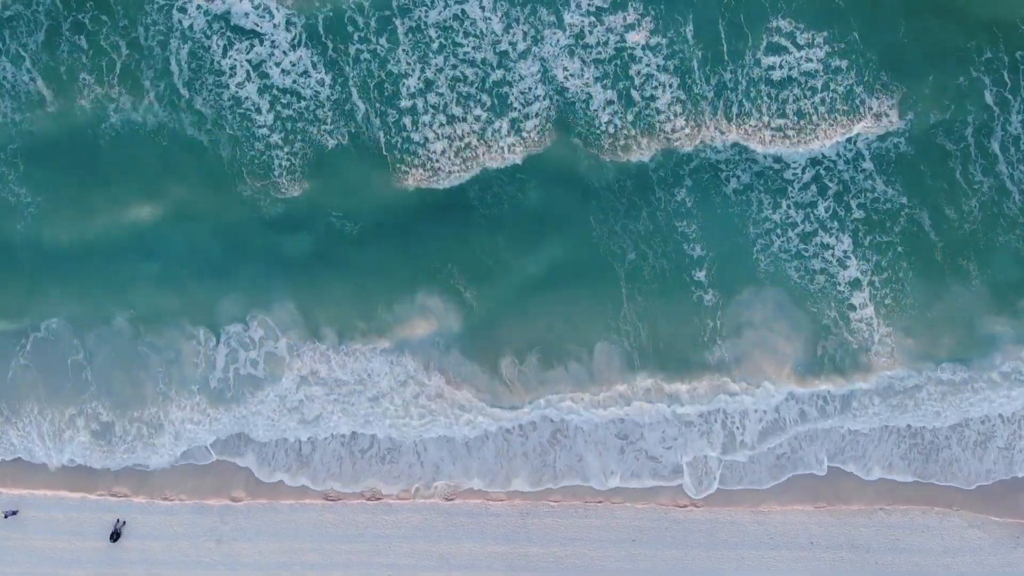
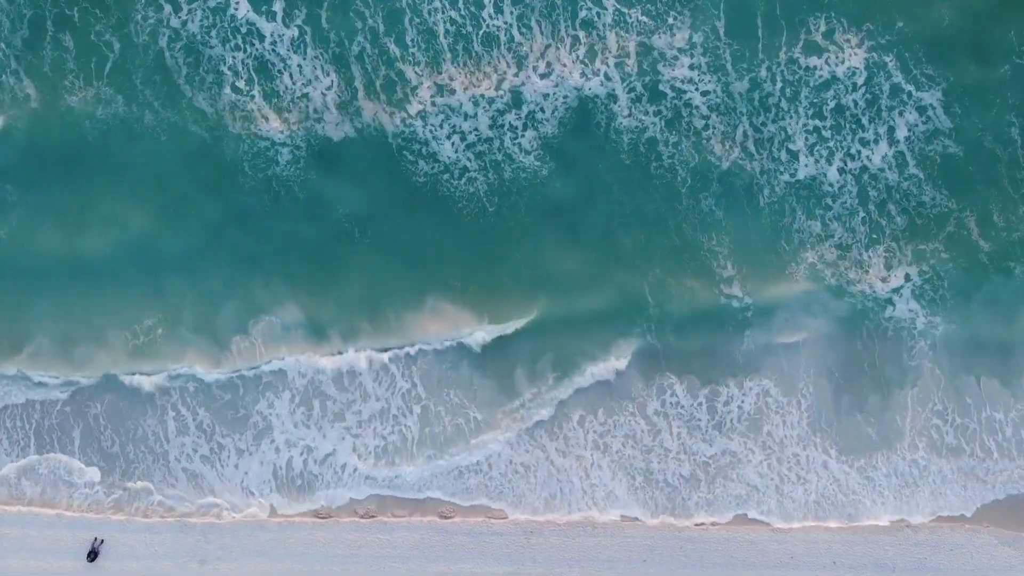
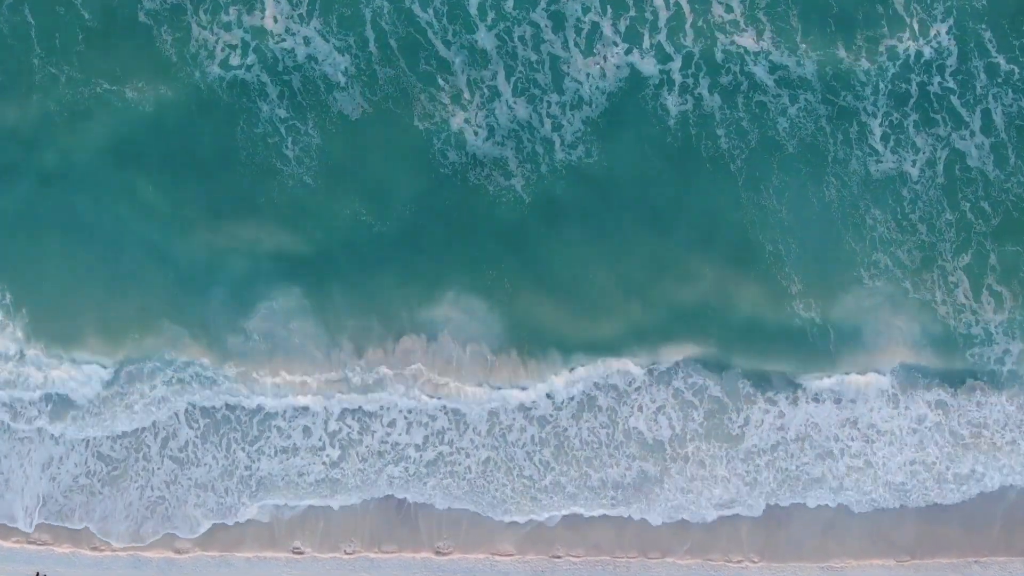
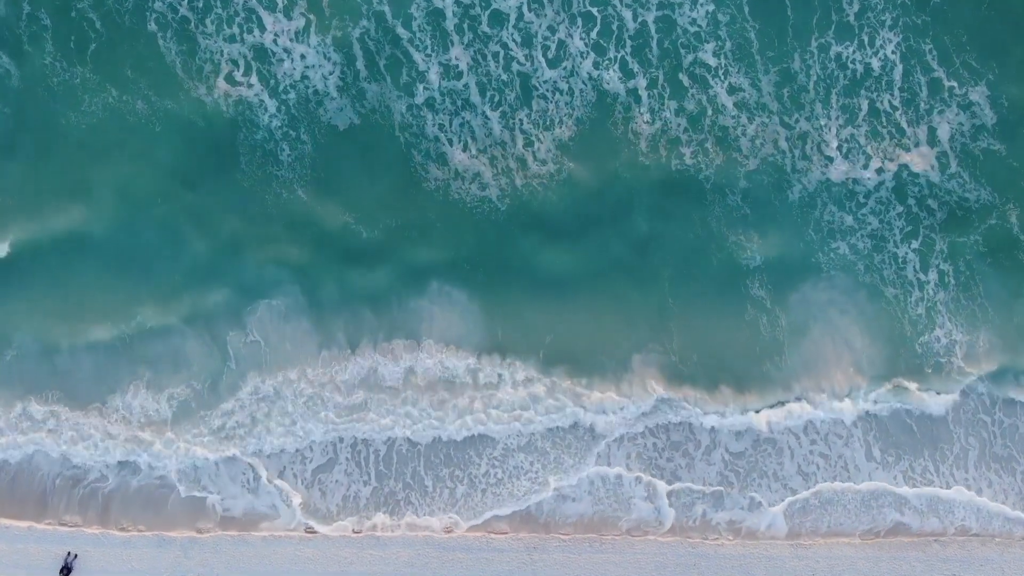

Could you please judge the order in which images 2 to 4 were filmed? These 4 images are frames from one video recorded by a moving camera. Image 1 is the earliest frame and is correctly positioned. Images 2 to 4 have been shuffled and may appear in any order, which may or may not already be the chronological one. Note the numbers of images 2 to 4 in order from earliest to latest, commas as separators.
2, 4, 3
